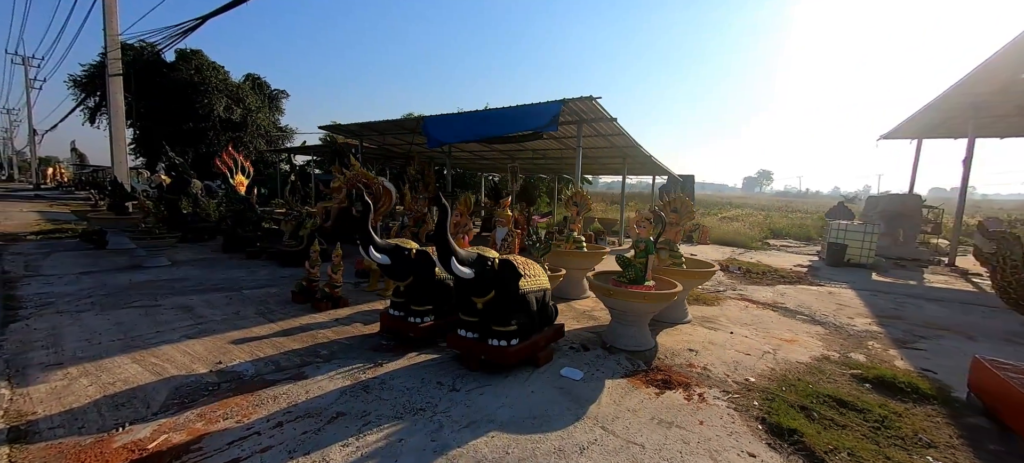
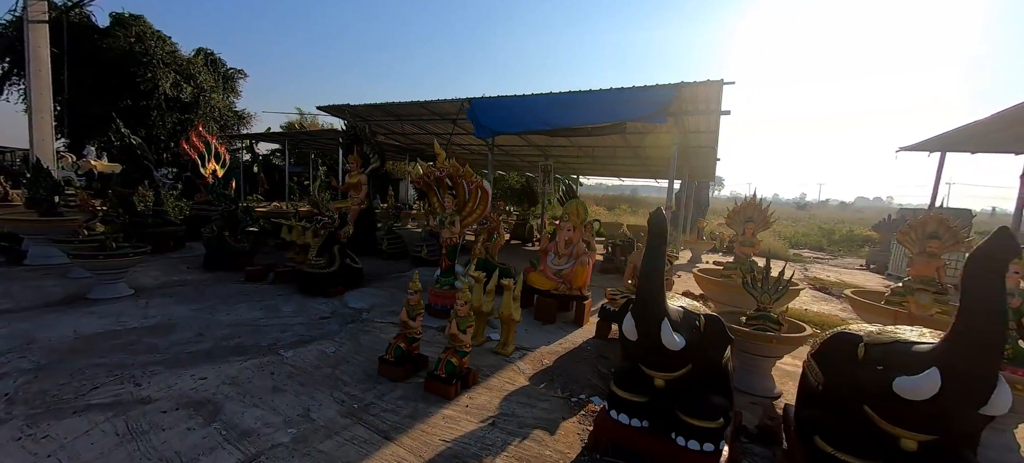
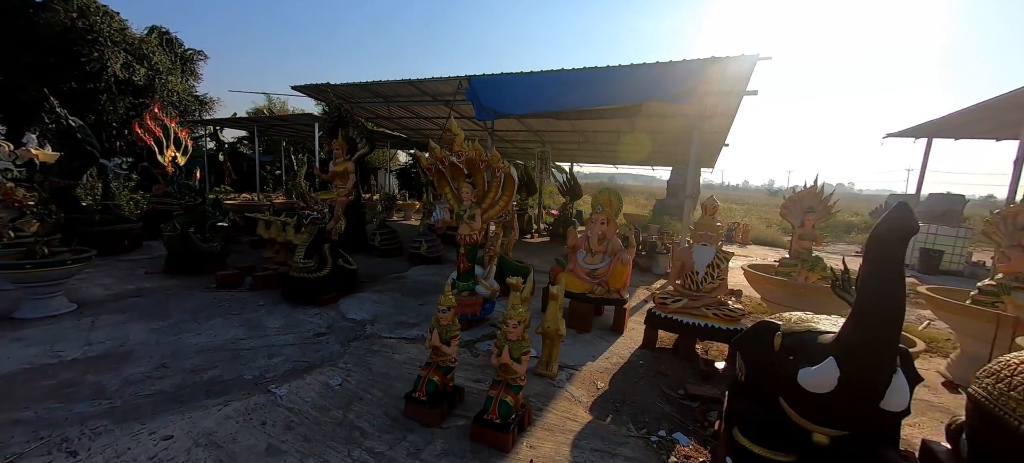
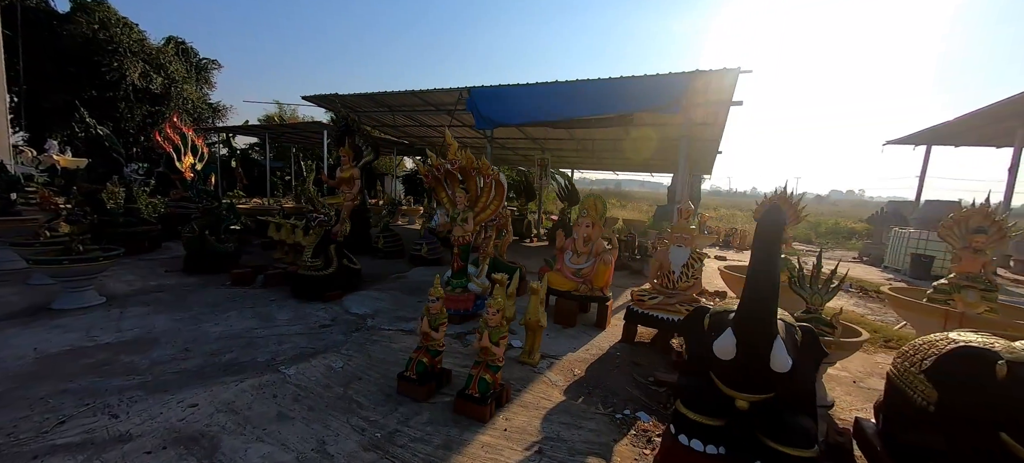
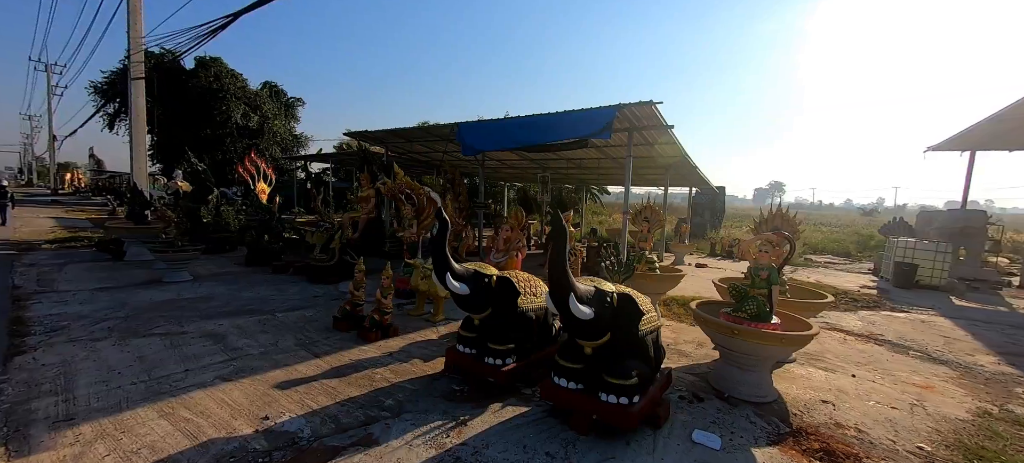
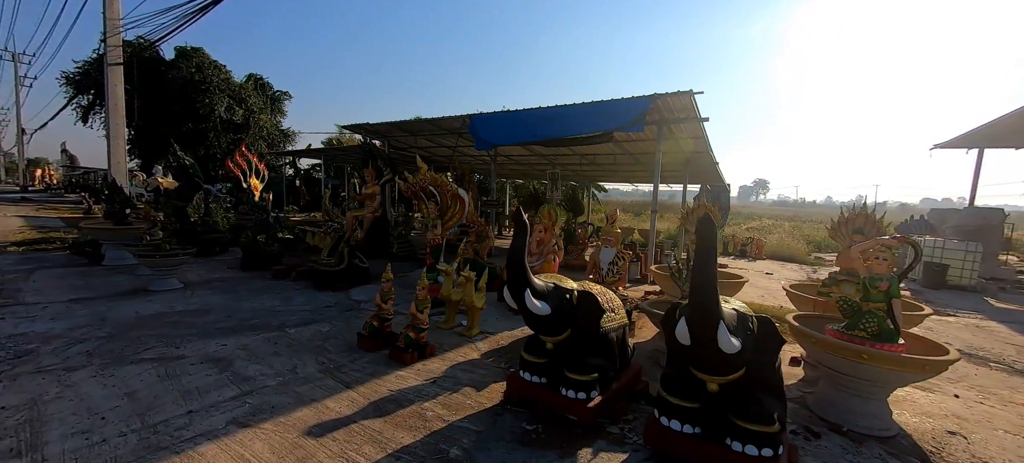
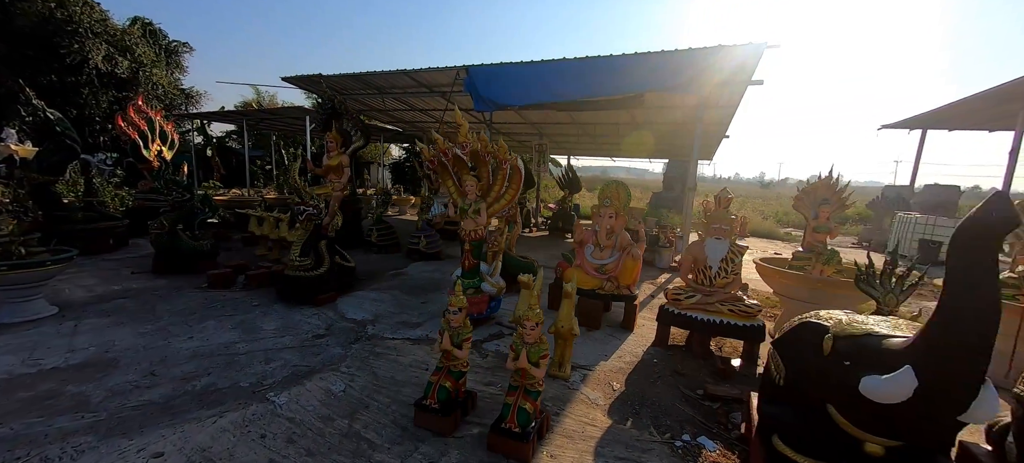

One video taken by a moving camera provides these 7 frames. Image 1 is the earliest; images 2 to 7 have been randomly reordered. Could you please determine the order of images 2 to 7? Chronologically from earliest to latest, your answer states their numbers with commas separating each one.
5, 6, 2, 4, 3, 7
